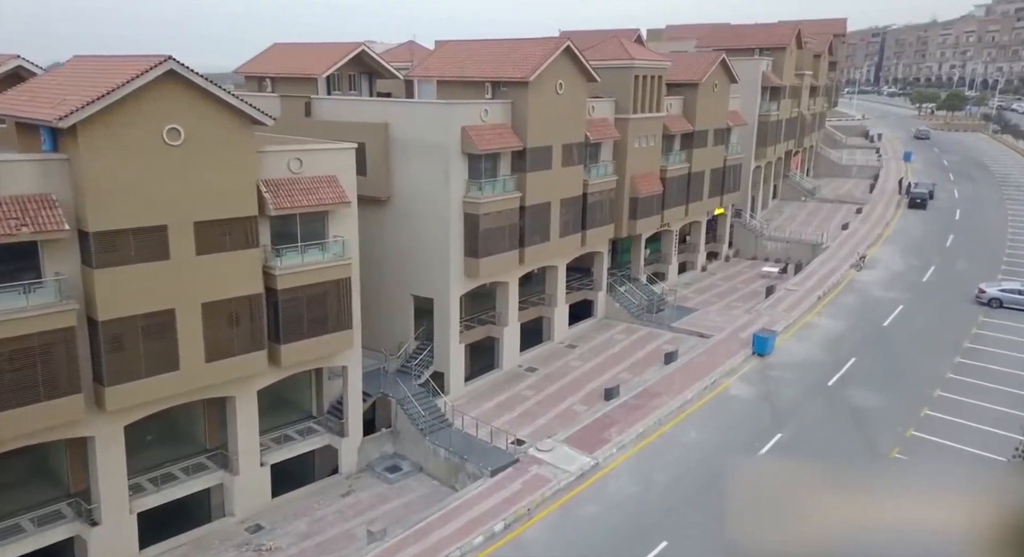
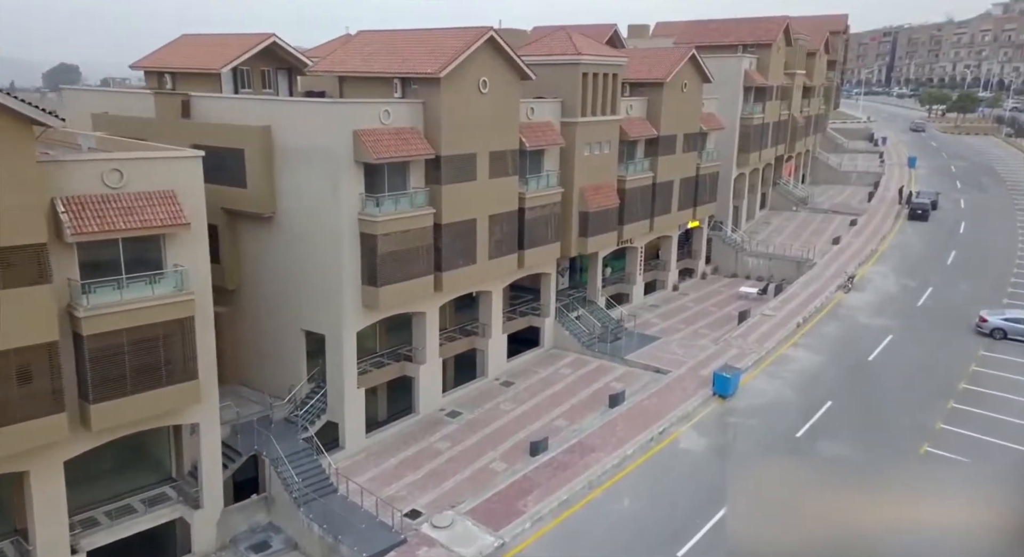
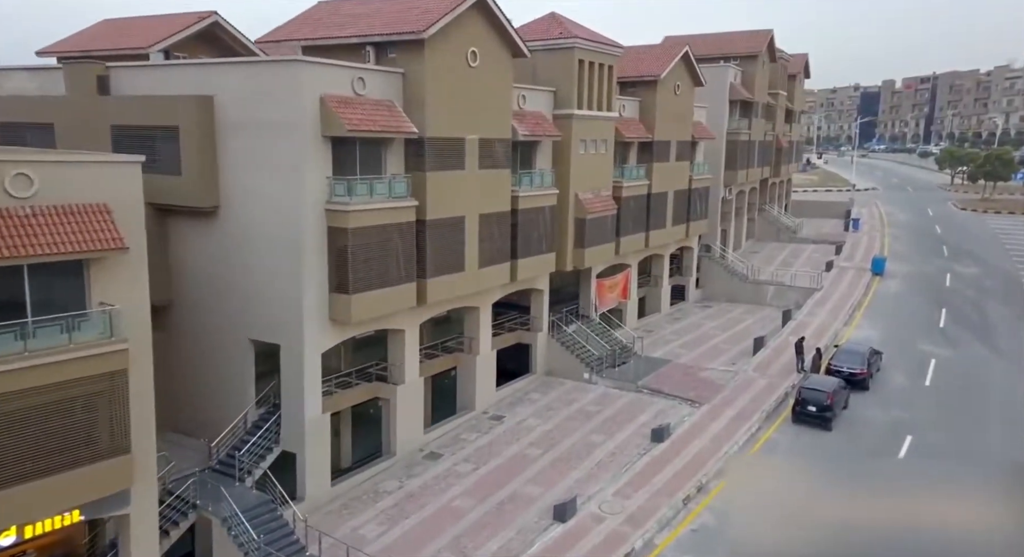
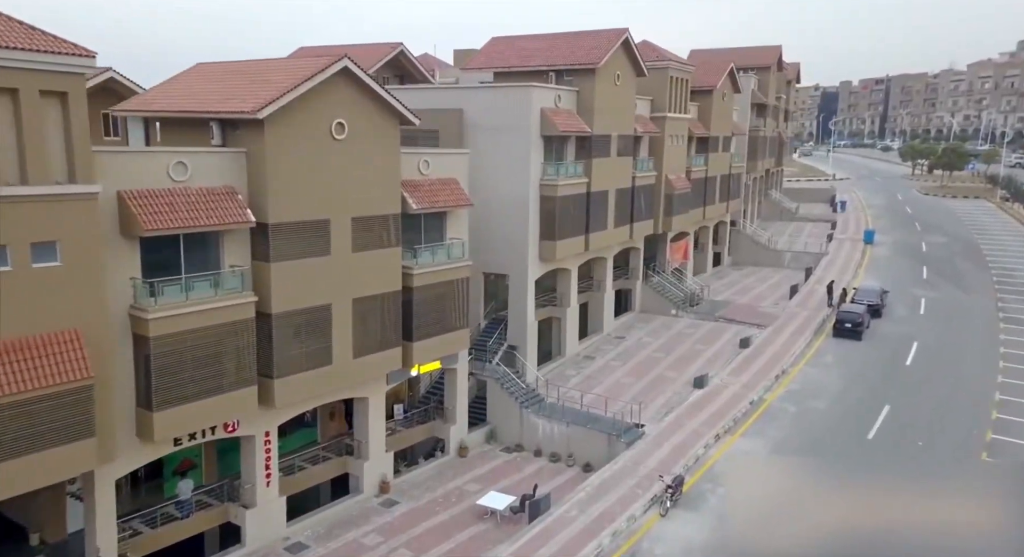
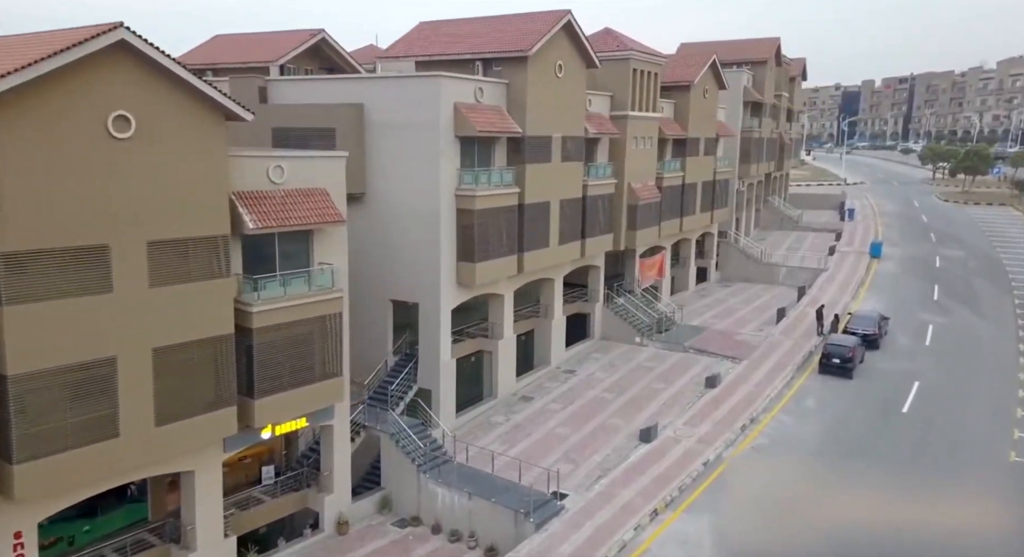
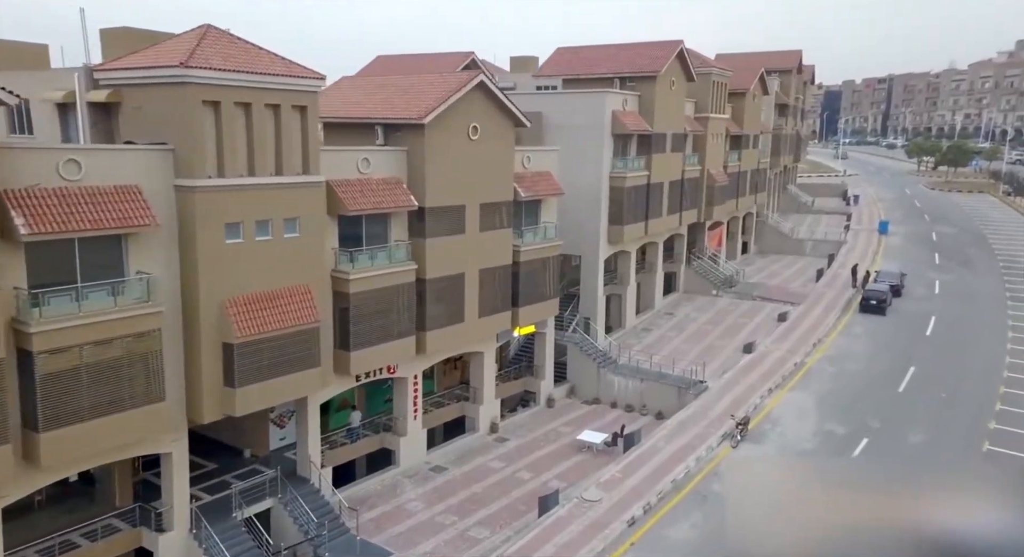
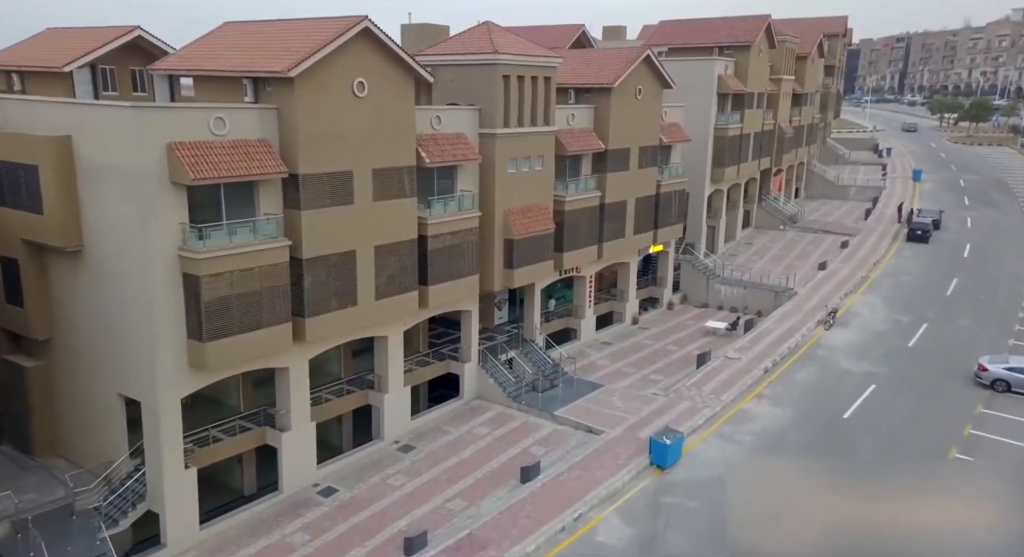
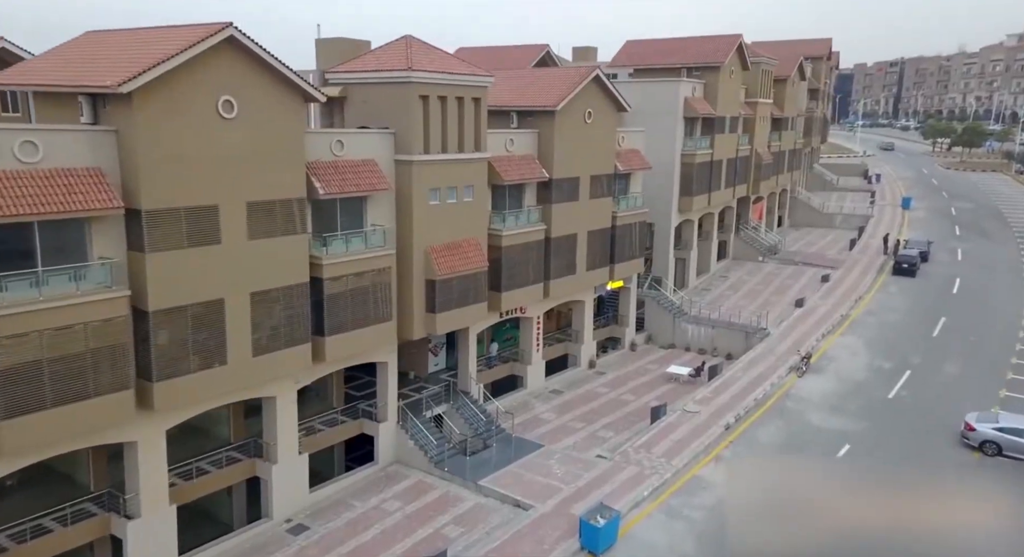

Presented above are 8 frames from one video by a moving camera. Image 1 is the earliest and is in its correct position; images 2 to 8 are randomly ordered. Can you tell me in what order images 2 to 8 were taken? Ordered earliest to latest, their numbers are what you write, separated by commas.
2, 7, 8, 6, 4, 5, 3
